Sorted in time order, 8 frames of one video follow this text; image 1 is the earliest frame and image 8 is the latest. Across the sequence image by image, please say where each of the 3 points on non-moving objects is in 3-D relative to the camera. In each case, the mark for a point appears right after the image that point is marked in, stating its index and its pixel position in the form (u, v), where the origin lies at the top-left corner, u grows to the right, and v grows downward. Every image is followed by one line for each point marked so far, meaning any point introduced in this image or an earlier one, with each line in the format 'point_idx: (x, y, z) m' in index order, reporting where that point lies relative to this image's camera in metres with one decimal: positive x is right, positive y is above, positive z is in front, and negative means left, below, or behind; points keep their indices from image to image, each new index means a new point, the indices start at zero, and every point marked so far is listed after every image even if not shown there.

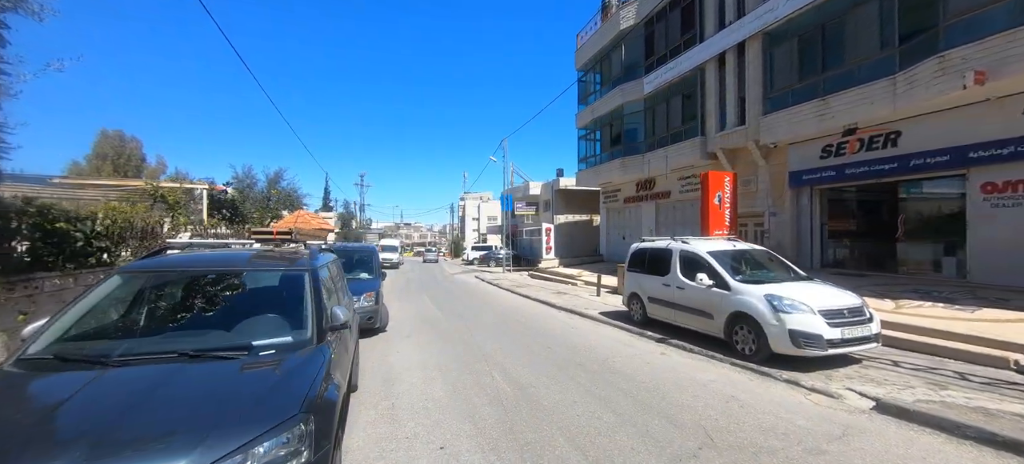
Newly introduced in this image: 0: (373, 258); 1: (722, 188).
0: (-3.7, -0.7, +10.3) m
1: (+7.1, +1.5, +13.0) m
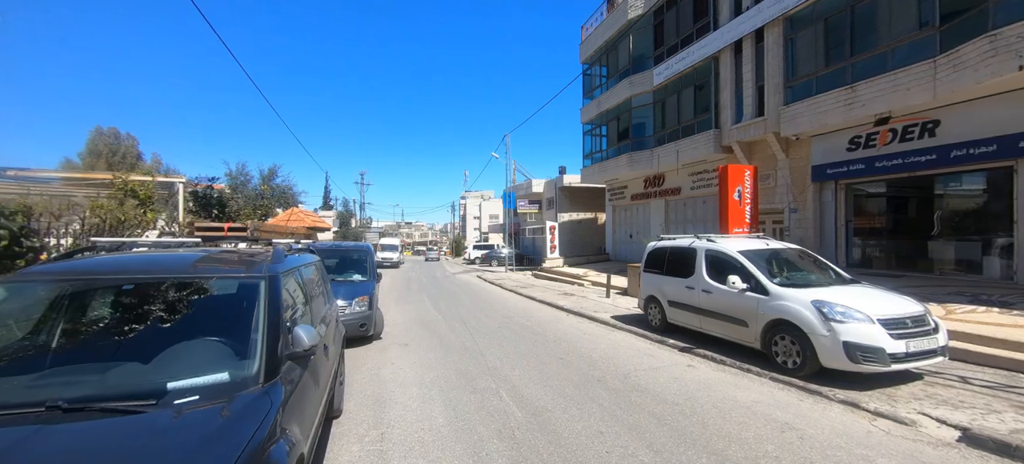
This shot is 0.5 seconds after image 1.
0: (-3.5, -0.6, +9.4) m
1: (+7.3, +1.6, +12.2) m
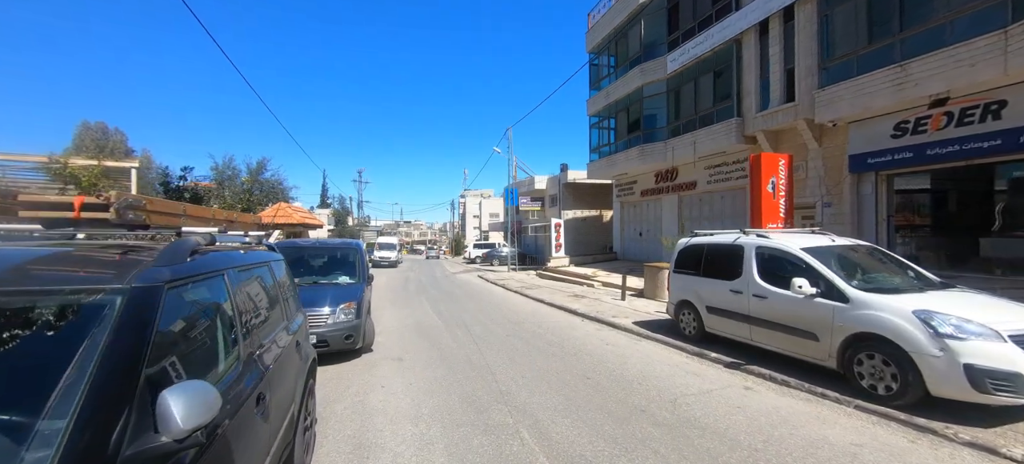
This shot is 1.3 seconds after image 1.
0: (-3.3, -0.5, +8.2) m
1: (+7.5, +1.7, +10.9) m
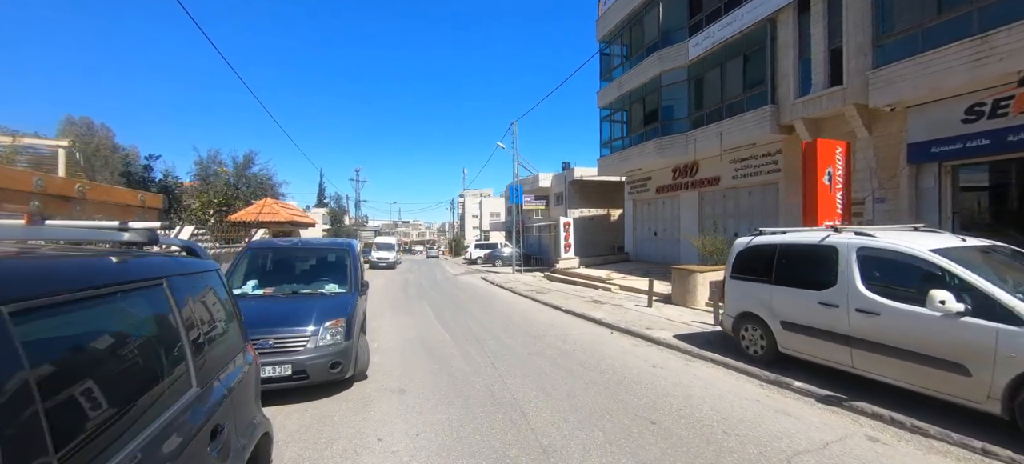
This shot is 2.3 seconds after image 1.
0: (-2.8, -0.5, +6.7) m
1: (+7.9, +1.7, +9.5) m
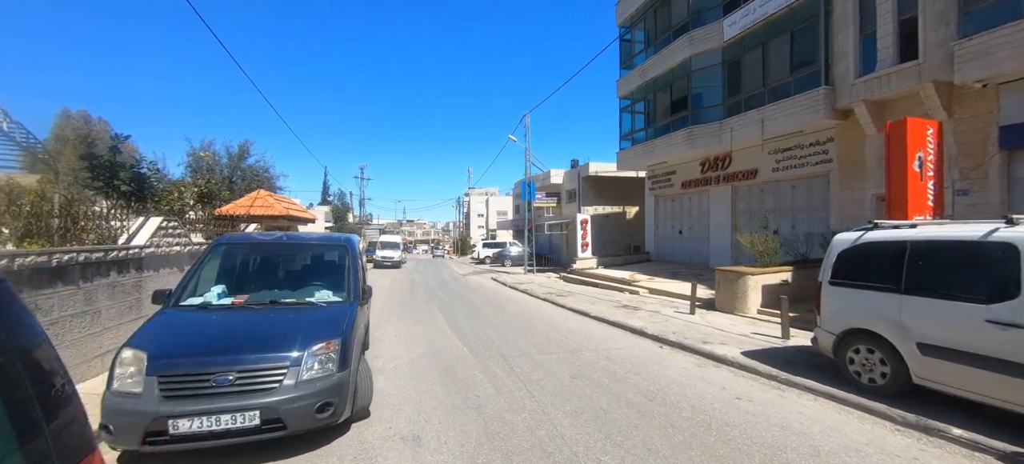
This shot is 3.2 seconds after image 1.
0: (-2.3, -0.4, +5.3) m
1: (+8.5, +1.8, +8.0) m
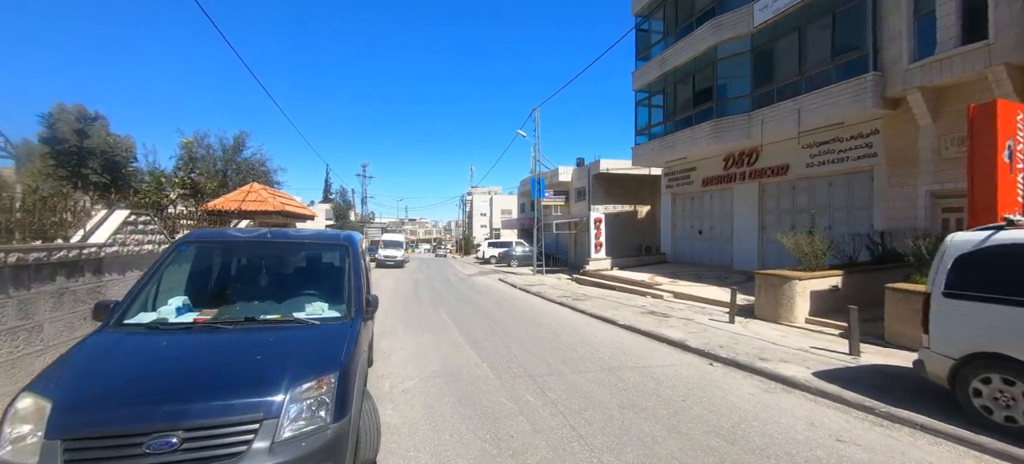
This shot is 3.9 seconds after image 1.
0: (-1.8, -0.3, +4.3) m
1: (+9.0, +1.8, +6.9) m
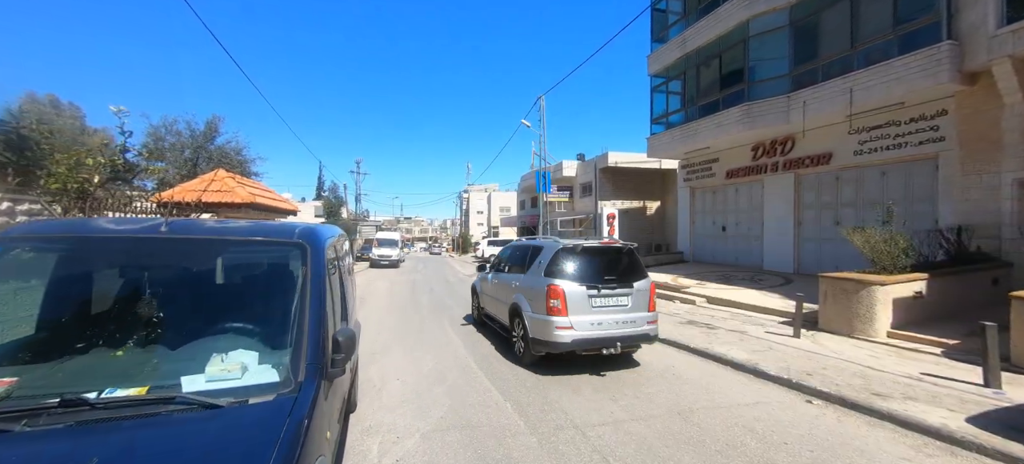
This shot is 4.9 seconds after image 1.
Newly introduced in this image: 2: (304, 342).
0: (-1.4, -0.3, +2.6) m
1: (+9.4, +1.9, +5.3) m
2: (-1.2, -0.6, +2.2) m
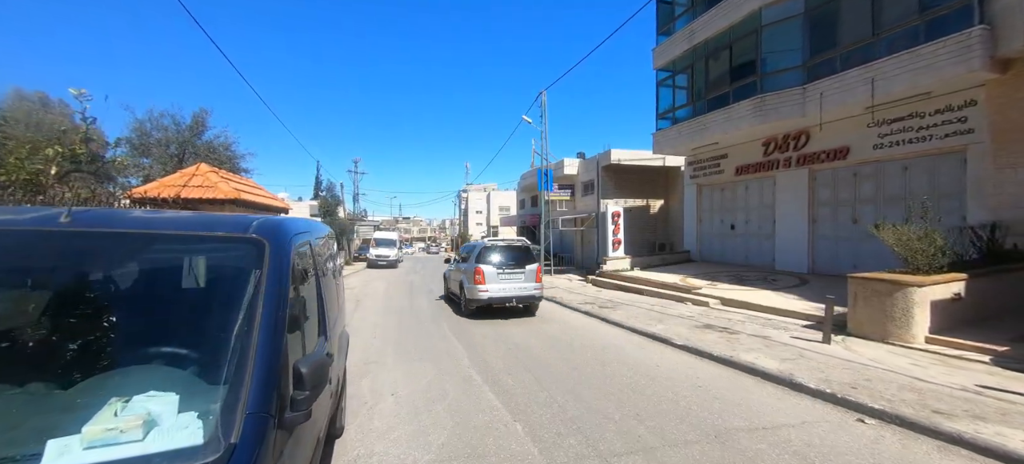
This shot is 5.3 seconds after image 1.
0: (-1.2, -0.2, +1.9) m
1: (+9.5, +1.9, +4.7) m
2: (-1.1, -0.6, +1.6) m
